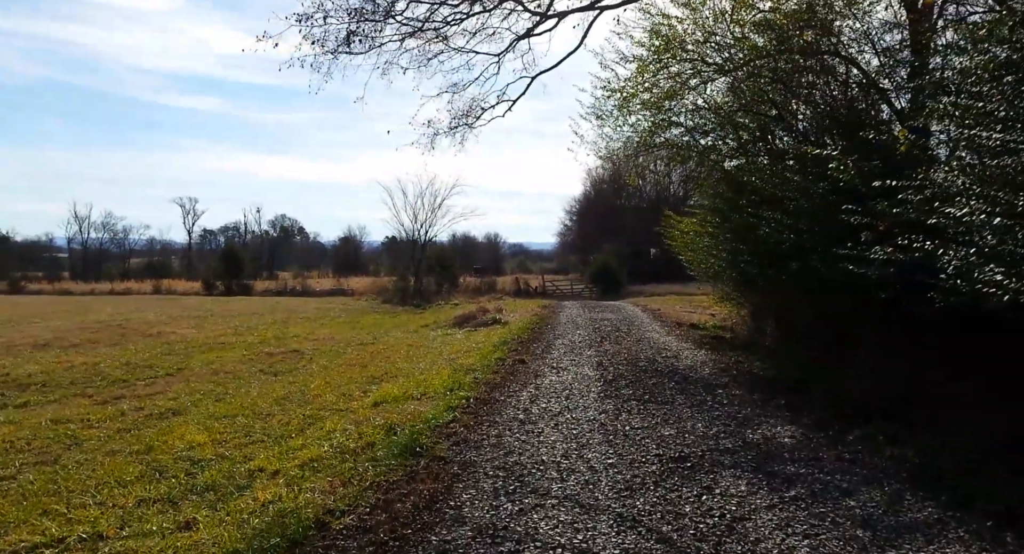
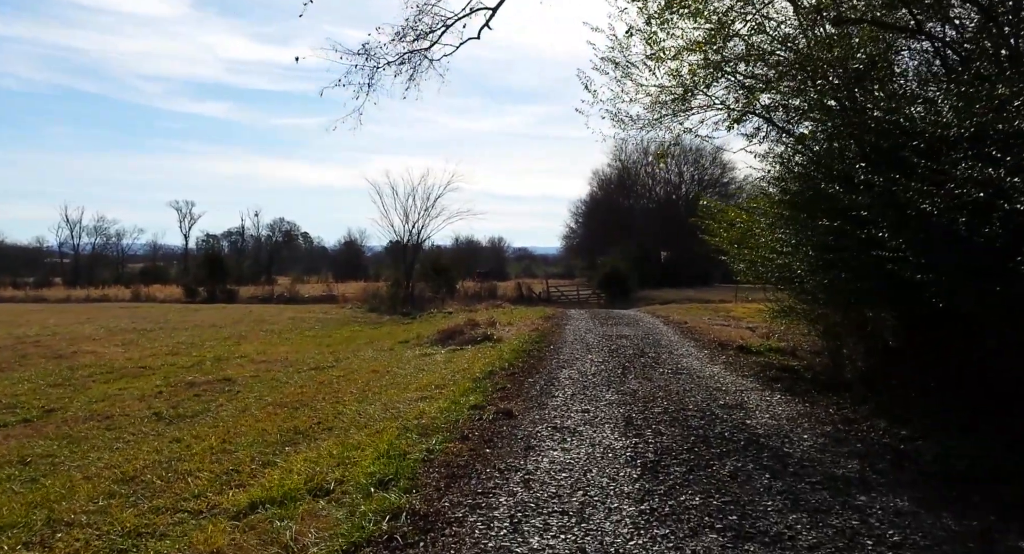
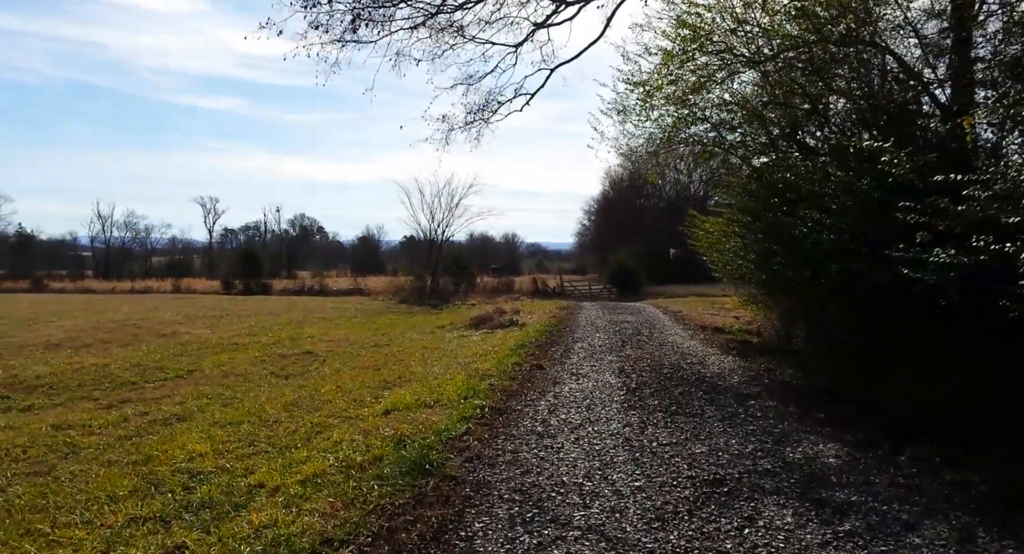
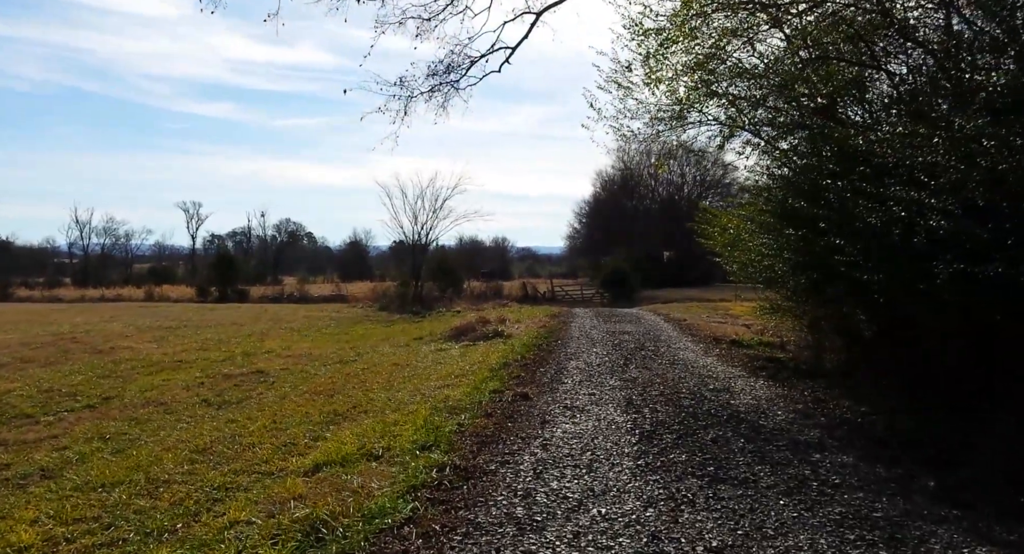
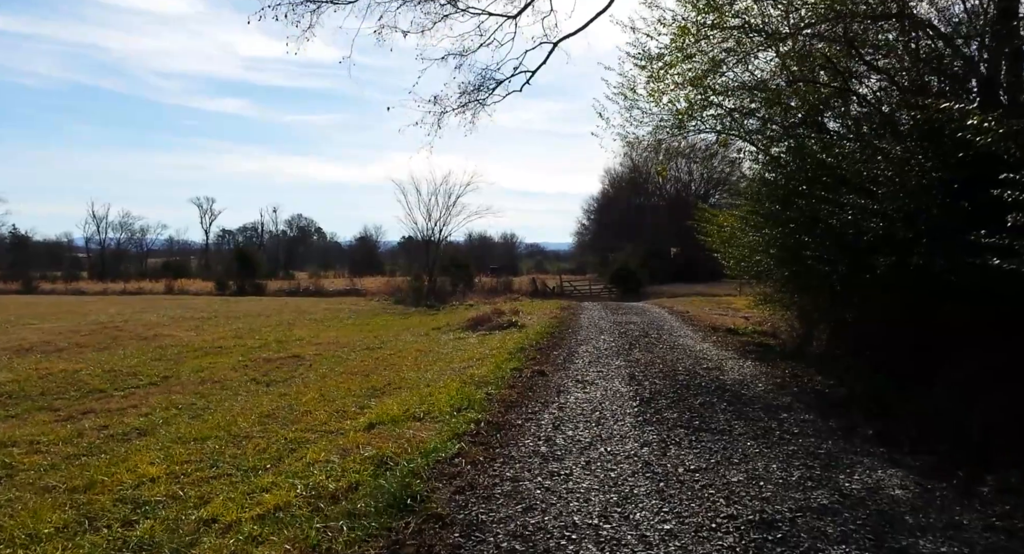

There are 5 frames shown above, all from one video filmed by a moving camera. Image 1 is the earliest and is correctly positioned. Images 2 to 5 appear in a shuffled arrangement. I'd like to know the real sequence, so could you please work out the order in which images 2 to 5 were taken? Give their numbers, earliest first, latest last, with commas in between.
3, 5, 4, 2
